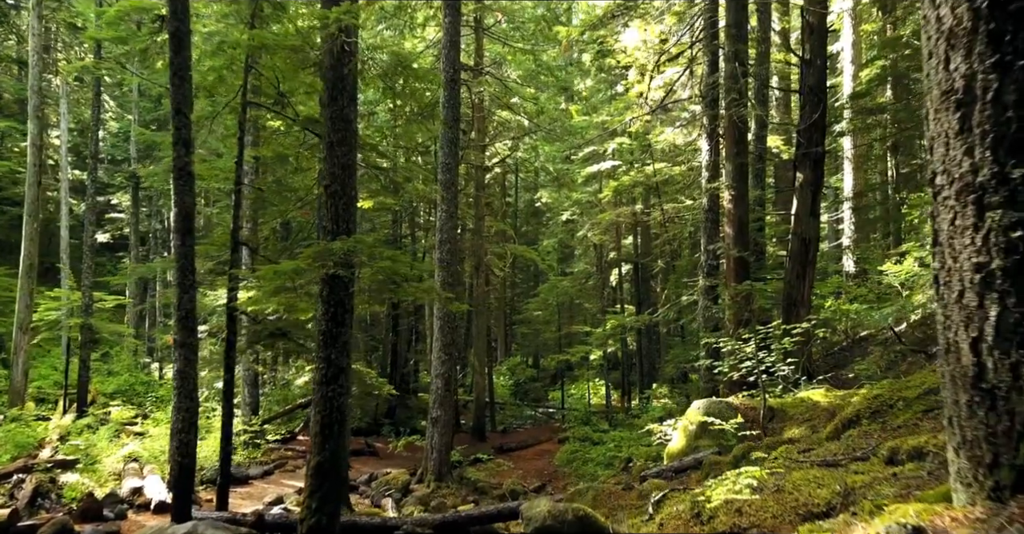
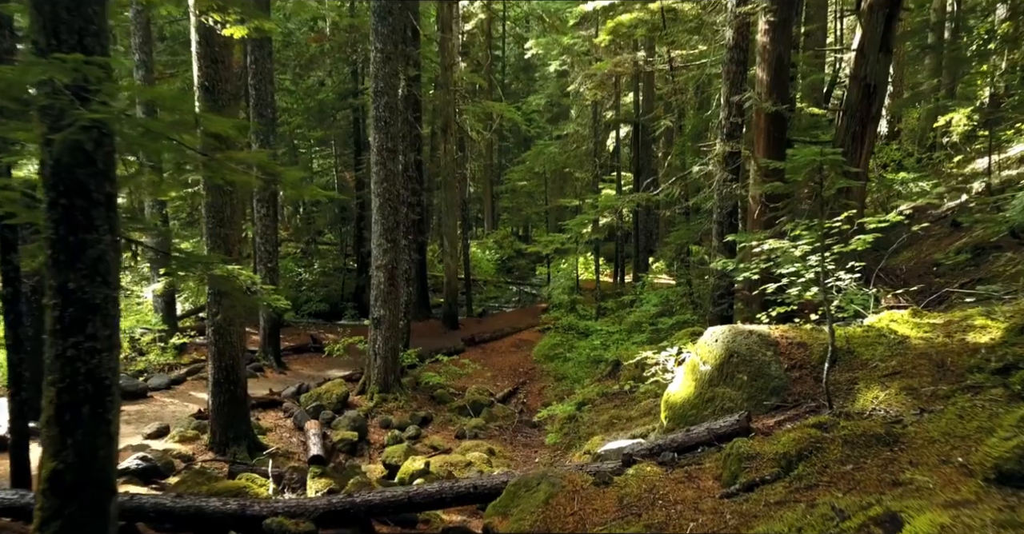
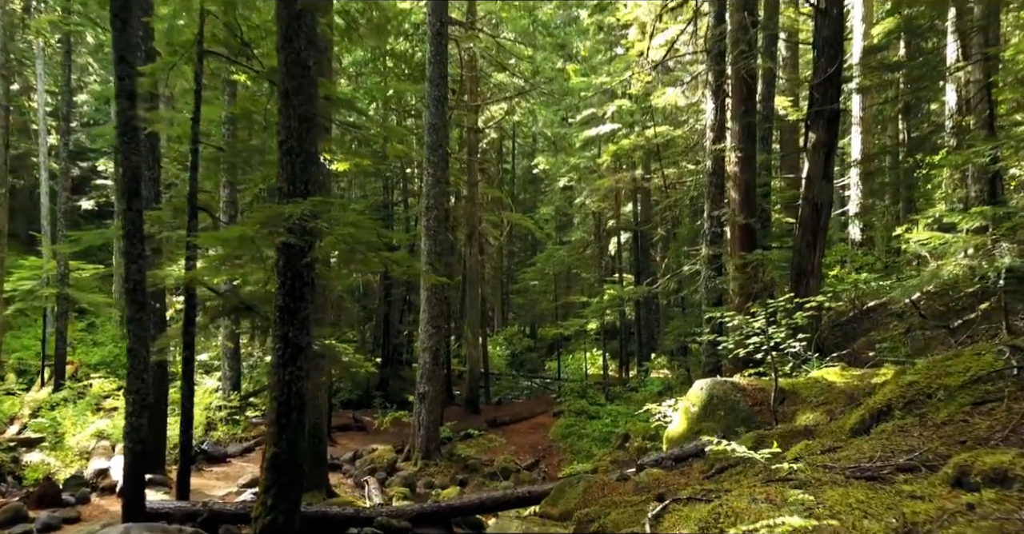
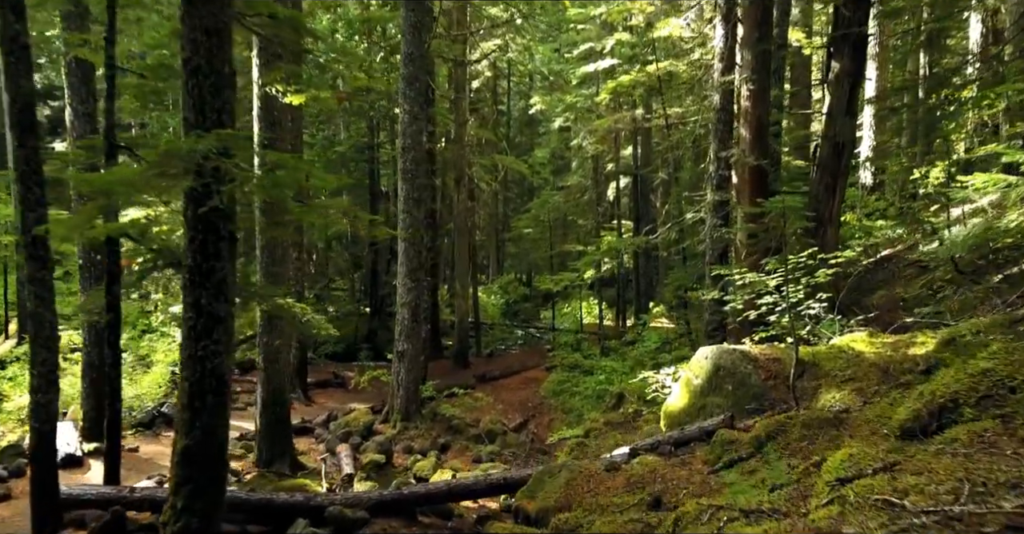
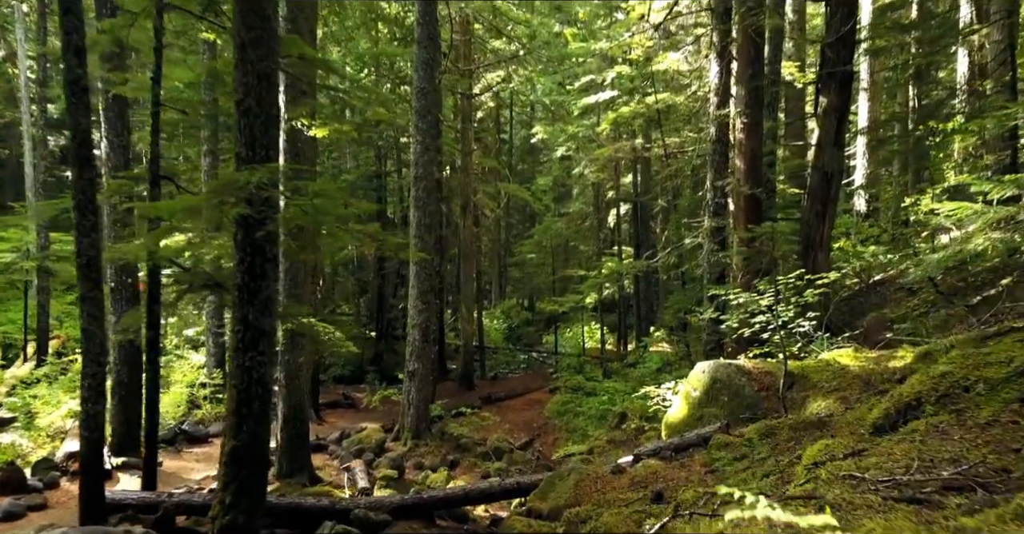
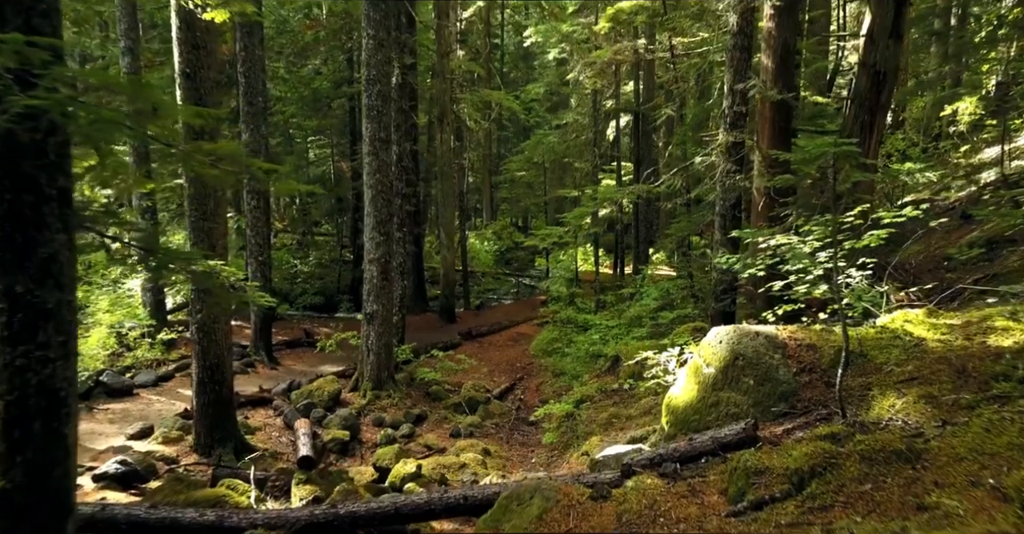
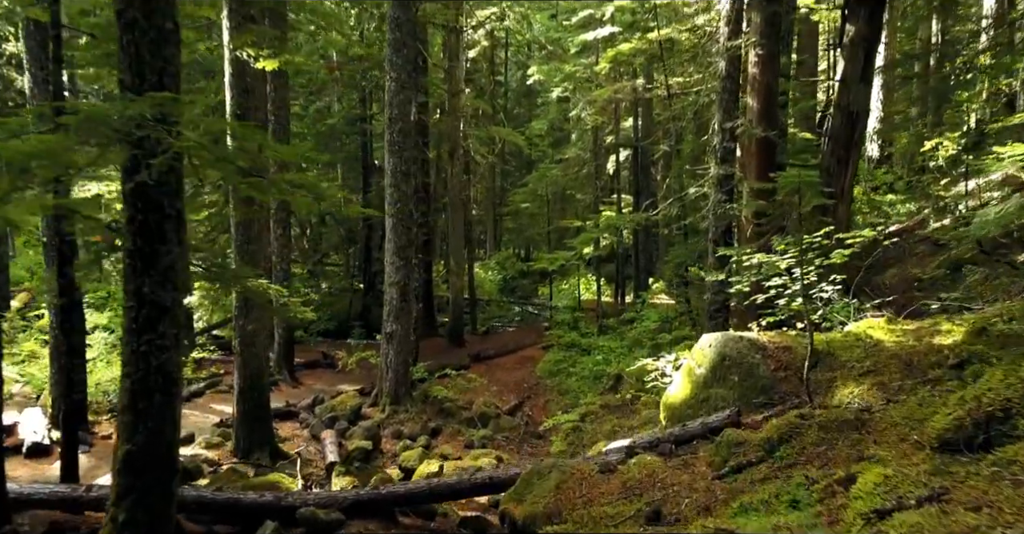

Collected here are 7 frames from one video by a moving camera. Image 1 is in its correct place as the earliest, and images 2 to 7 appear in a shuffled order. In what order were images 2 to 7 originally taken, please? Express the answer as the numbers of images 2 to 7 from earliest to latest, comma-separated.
3, 5, 4, 7, 2, 6
